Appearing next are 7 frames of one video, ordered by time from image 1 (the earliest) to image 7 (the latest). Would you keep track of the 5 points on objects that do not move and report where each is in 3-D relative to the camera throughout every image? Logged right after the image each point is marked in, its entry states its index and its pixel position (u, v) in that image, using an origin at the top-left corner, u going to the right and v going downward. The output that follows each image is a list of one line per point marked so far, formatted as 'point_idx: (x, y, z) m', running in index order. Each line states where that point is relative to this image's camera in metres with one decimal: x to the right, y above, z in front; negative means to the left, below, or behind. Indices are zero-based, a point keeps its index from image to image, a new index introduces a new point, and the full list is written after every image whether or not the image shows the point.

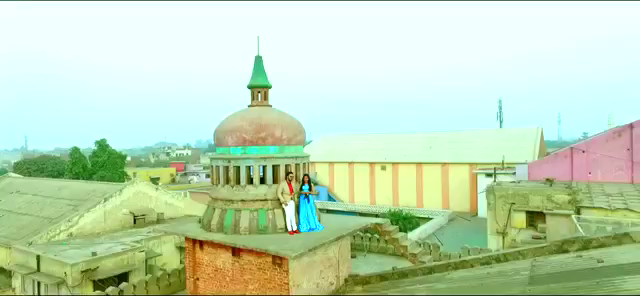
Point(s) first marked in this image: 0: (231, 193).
0: (-1.5, -0.8, +7.9) m
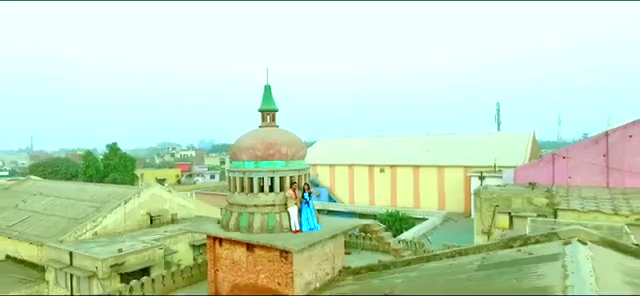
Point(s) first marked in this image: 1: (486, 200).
0: (-1.5, -1.0, +9.6) m
1: (+6.9, -2.2, +19.8) m
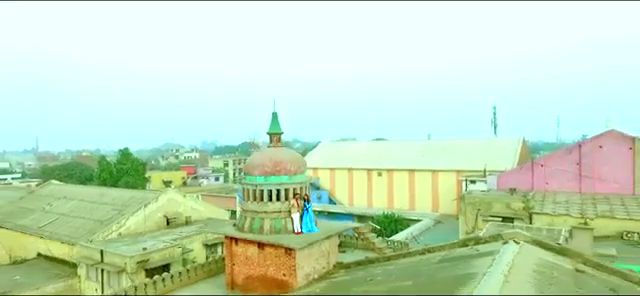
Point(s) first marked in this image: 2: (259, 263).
0: (-1.6, -1.5, +11.8) m
1: (+6.9, -2.6, +21.9) m
2: (-1.5, -2.8, +11.4) m
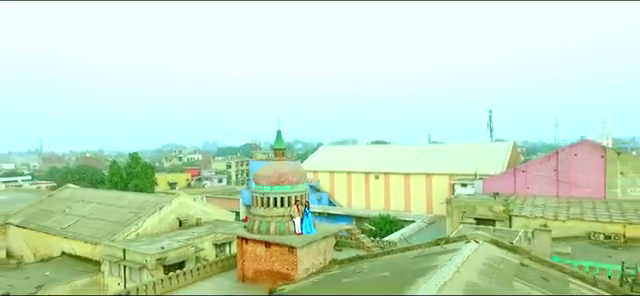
0: (-1.7, -1.9, +13.9) m
1: (+6.9, -3.0, +24.0) m
2: (-1.5, -3.2, +13.5) m
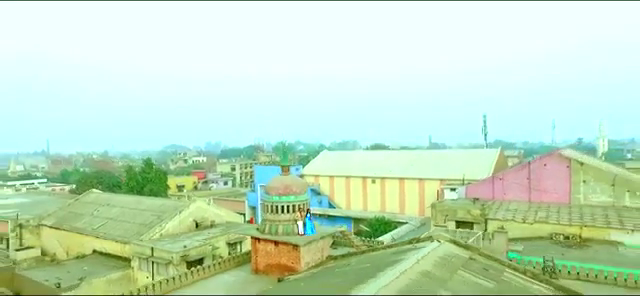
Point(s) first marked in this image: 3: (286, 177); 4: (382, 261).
0: (-1.7, -2.5, +17.1) m
1: (+6.9, -3.6, +27.3) m
2: (-1.6, -3.8, +16.8) m
3: (-1.3, -1.1, +17.6) m
4: (+1.7, -3.2, +13.3) m
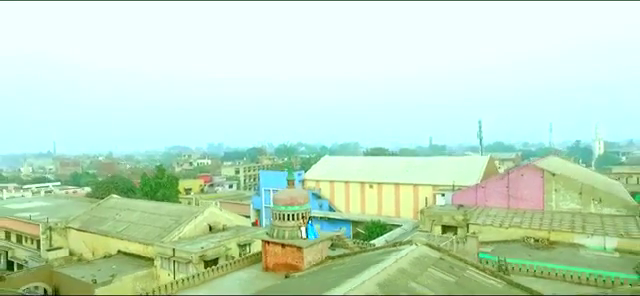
0: (-1.7, -3.2, +20.4) m
1: (+6.9, -4.4, +30.5) m
2: (-1.6, -4.6, +20.0) m
3: (-1.3, -1.8, +20.9) m
4: (+1.7, -3.9, +16.5) m
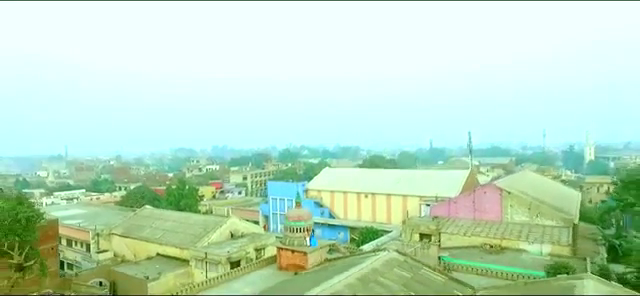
0: (-1.7, -5.0, +27.4) m
1: (+6.9, -6.2, +37.5) m
2: (-1.6, -6.3, +27.0) m
3: (-1.3, -3.6, +27.9) m
4: (+1.7, -5.7, +23.5) m
